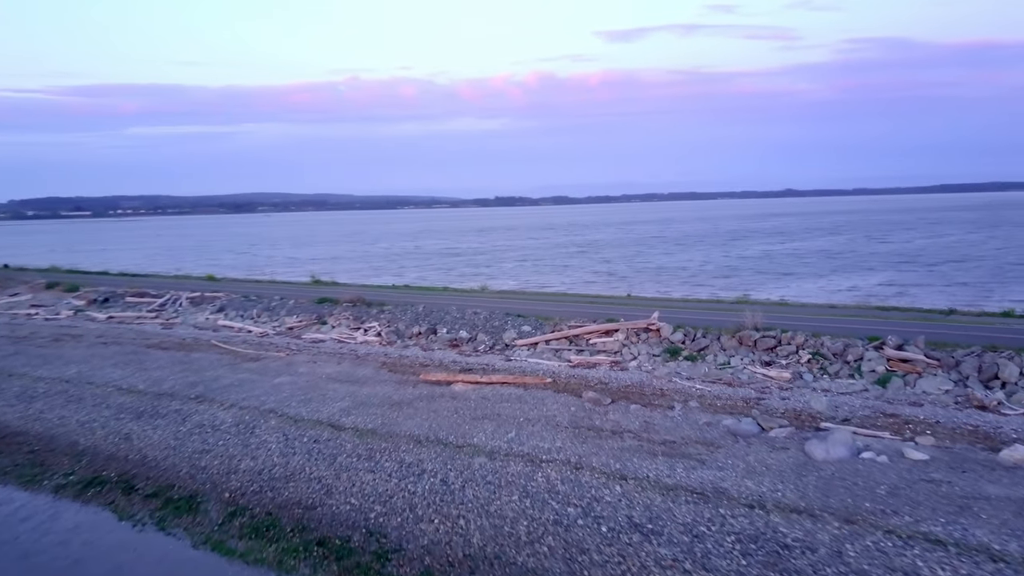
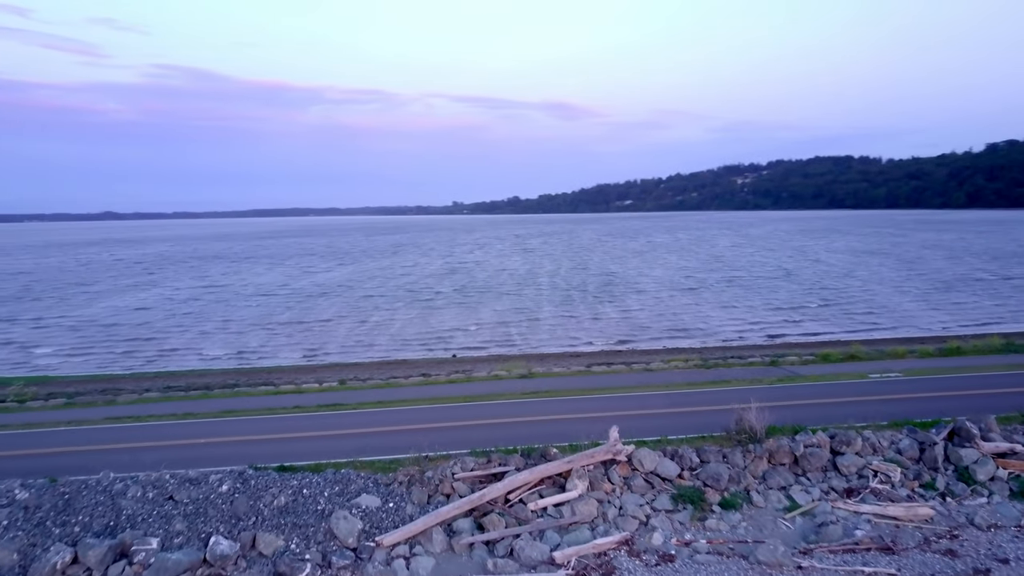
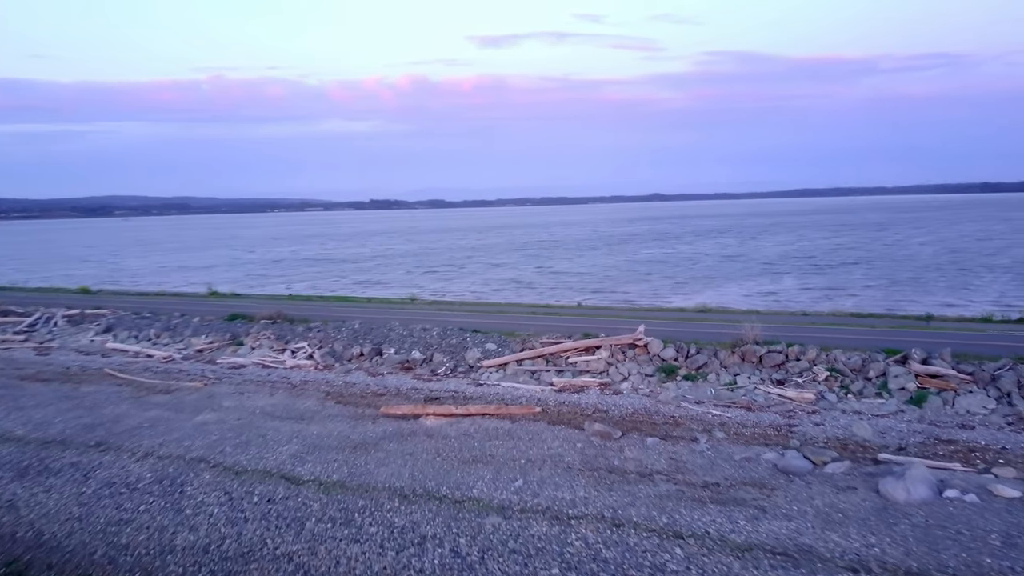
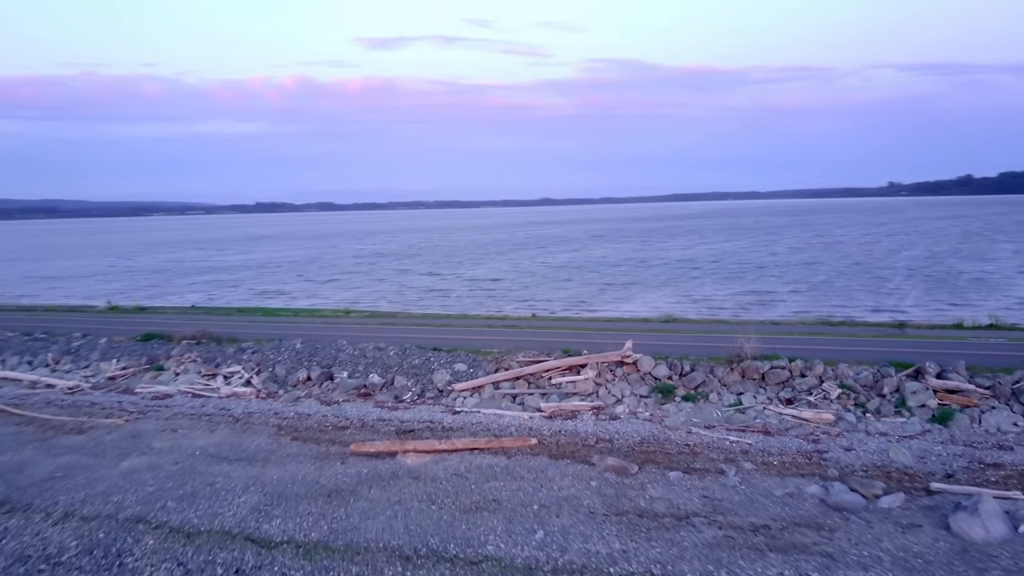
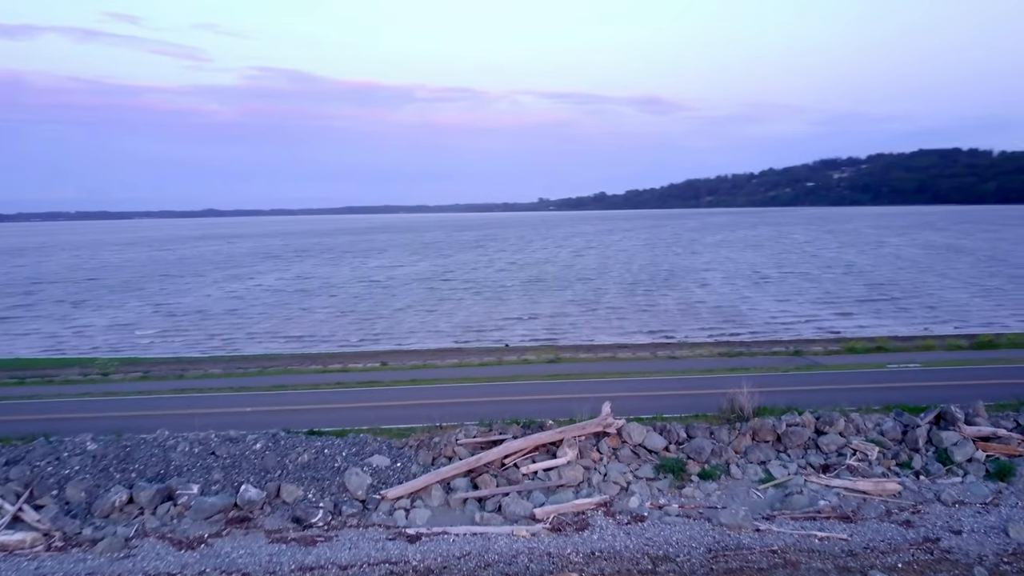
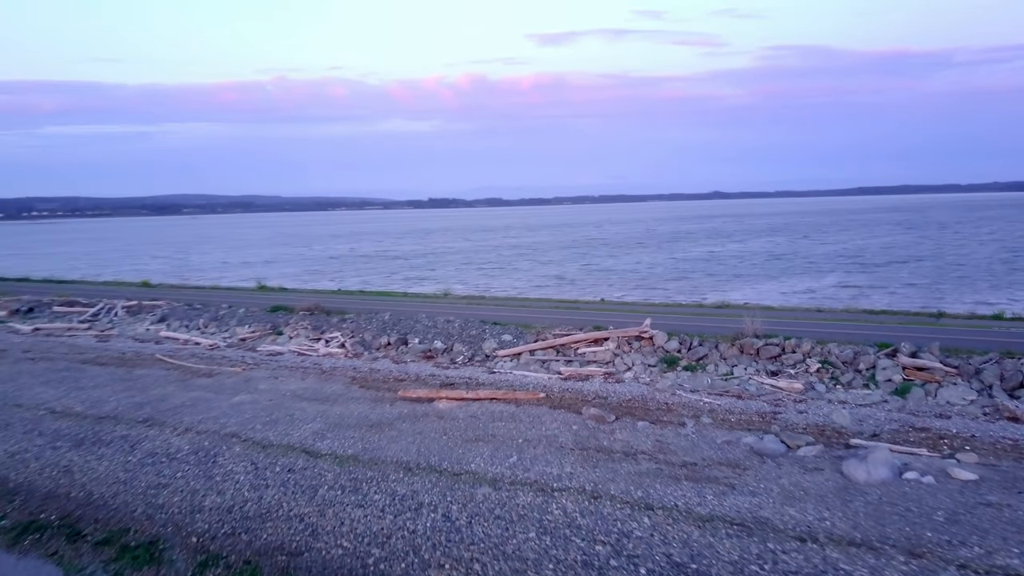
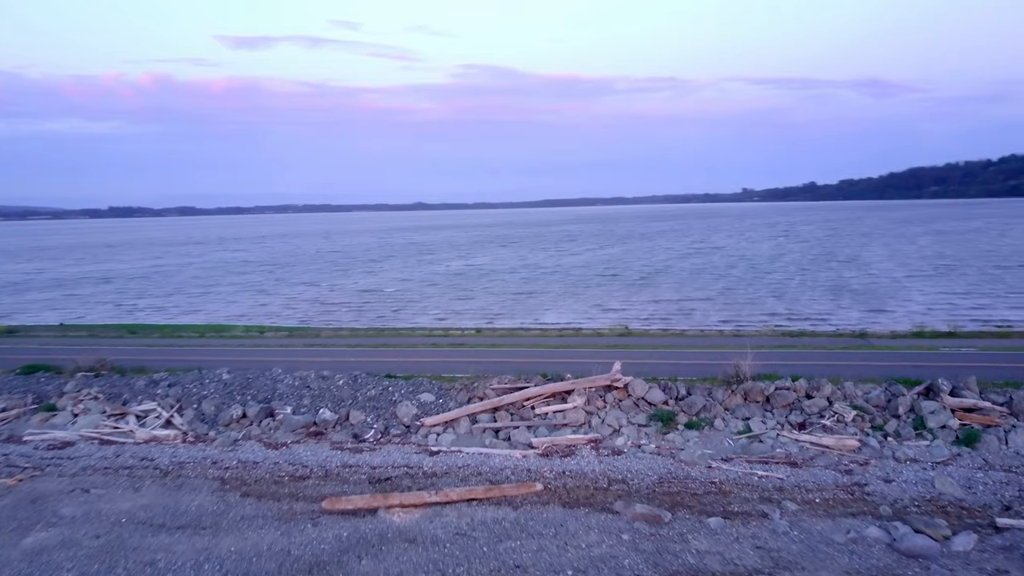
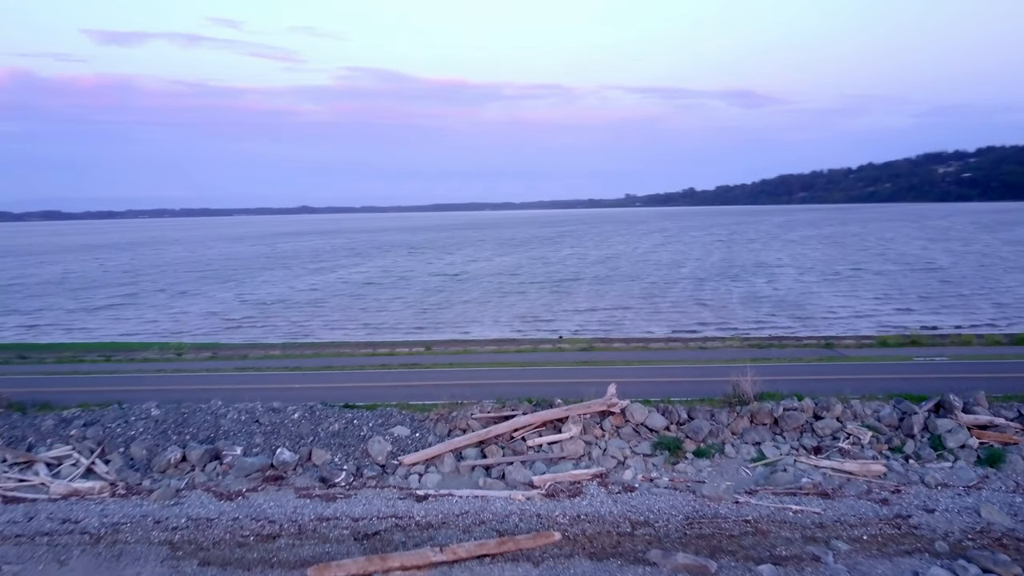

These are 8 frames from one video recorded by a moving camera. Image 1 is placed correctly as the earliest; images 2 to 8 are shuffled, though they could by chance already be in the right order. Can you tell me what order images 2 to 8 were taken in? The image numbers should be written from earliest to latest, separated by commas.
6, 3, 4, 7, 8, 5, 2
